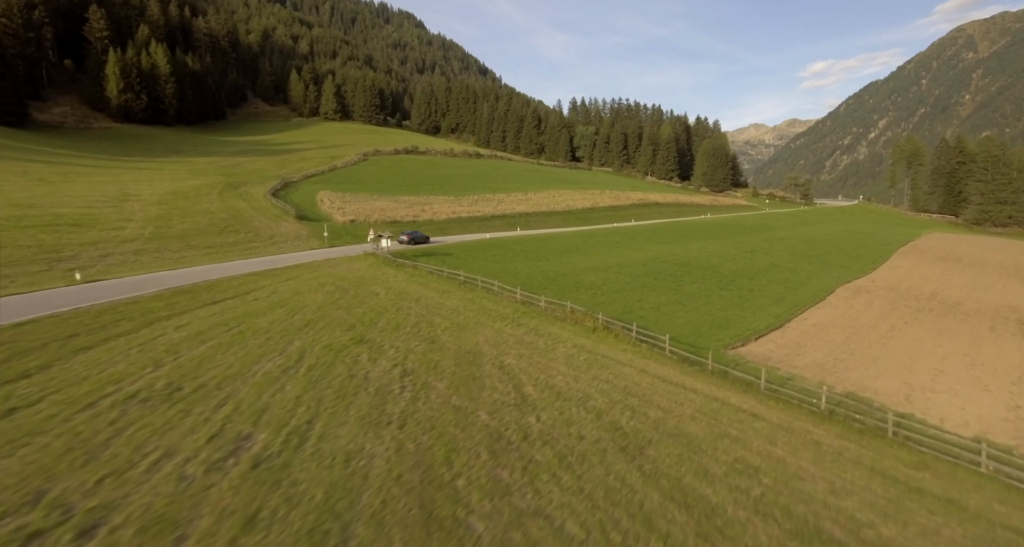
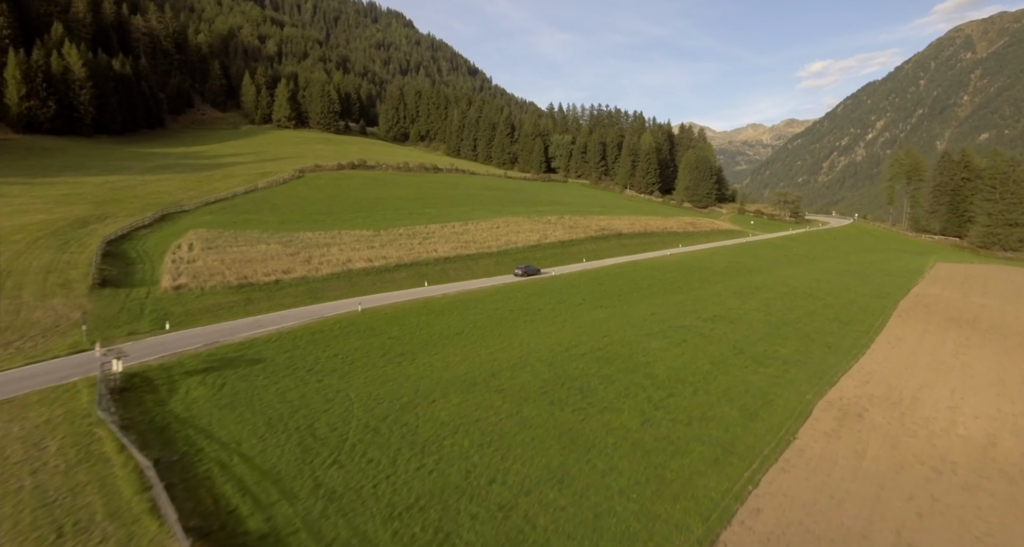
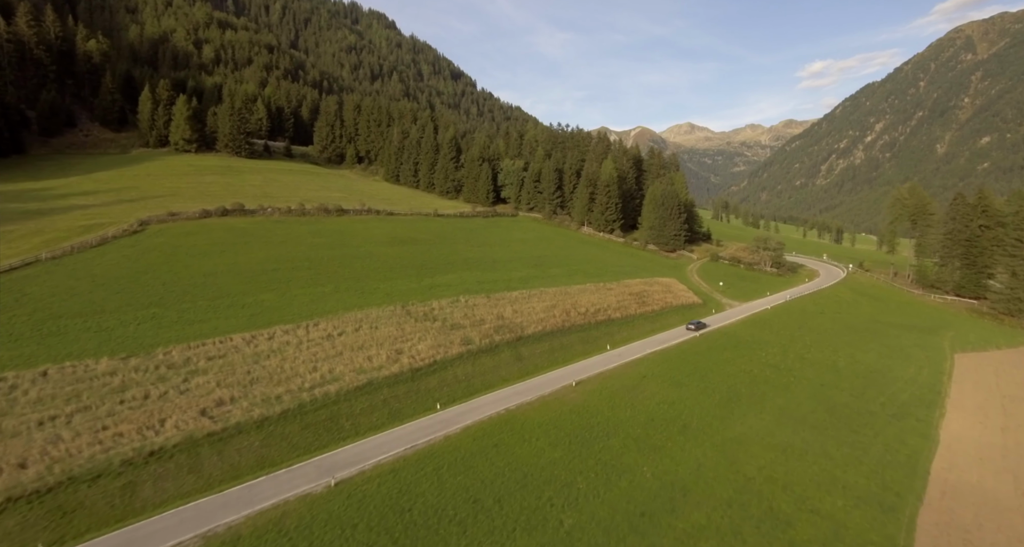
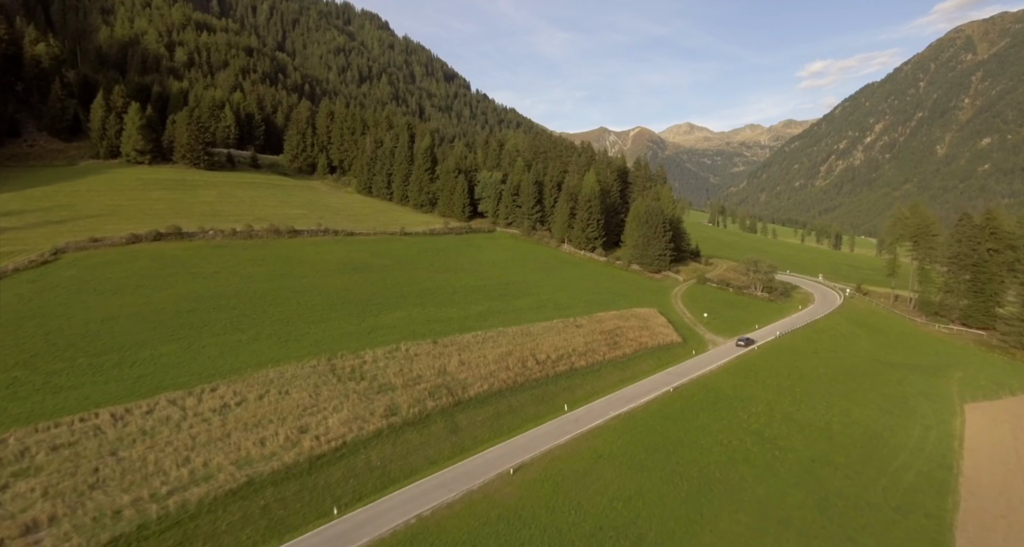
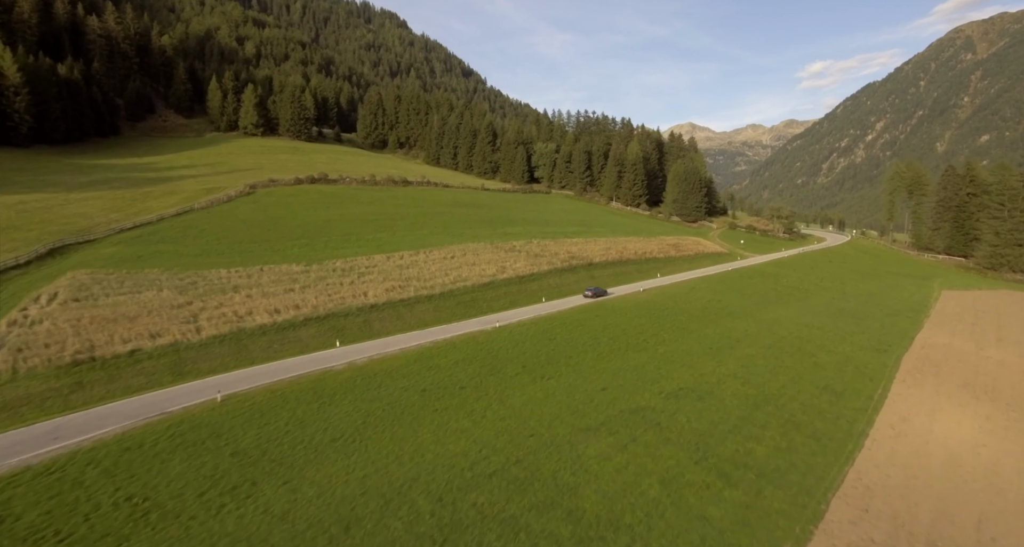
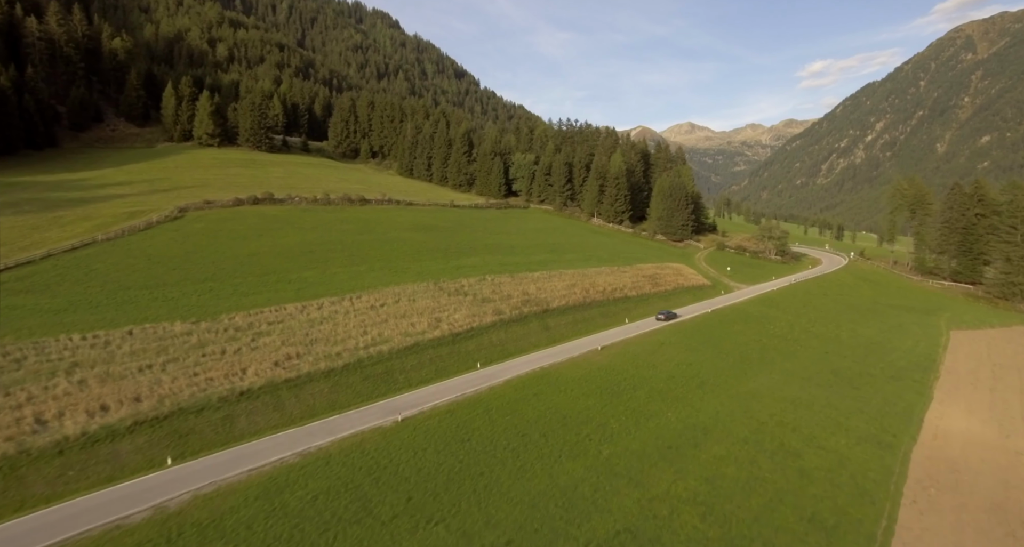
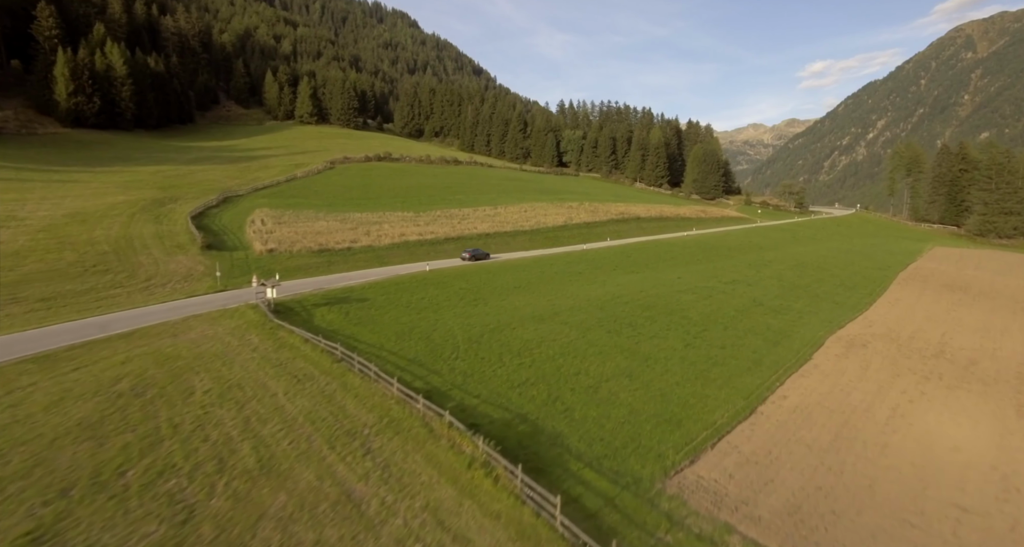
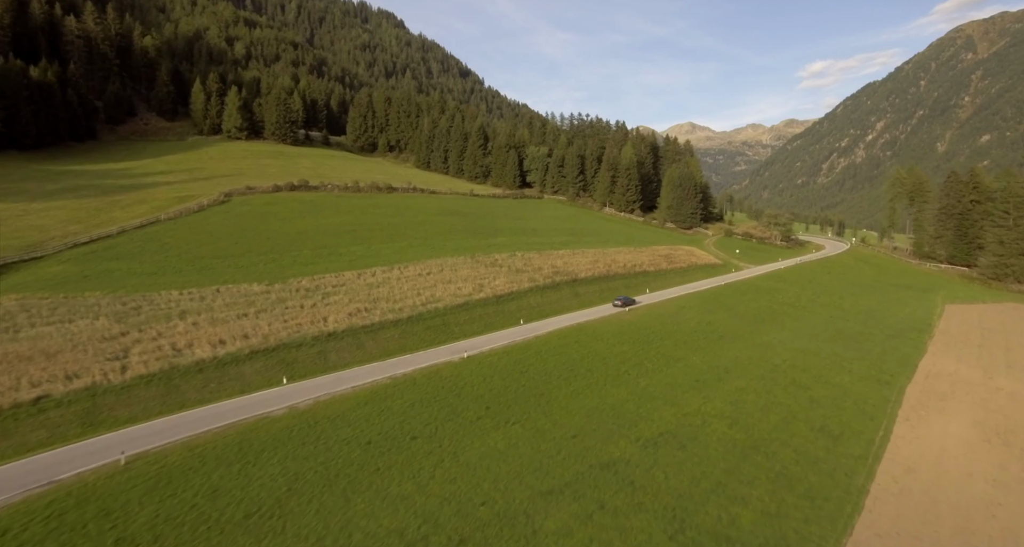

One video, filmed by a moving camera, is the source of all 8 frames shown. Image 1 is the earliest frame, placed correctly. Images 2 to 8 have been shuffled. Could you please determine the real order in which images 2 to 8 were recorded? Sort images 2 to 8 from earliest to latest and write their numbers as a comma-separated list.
7, 2, 5, 8, 6, 3, 4
